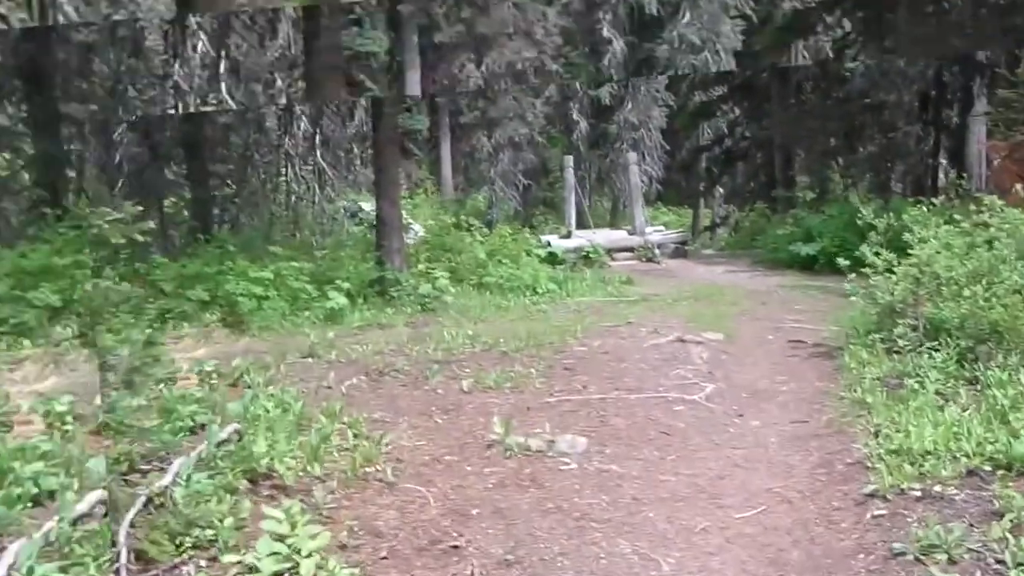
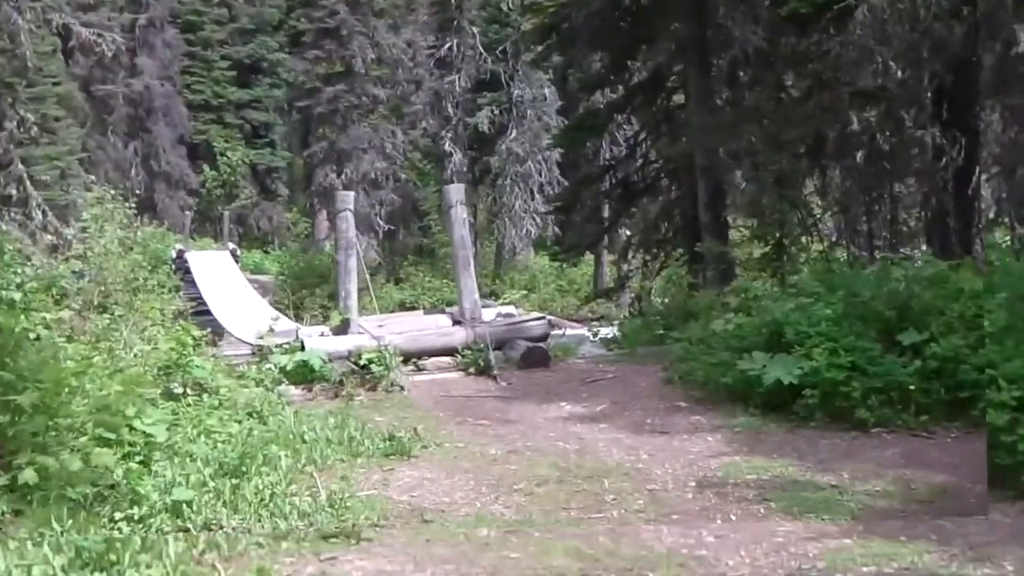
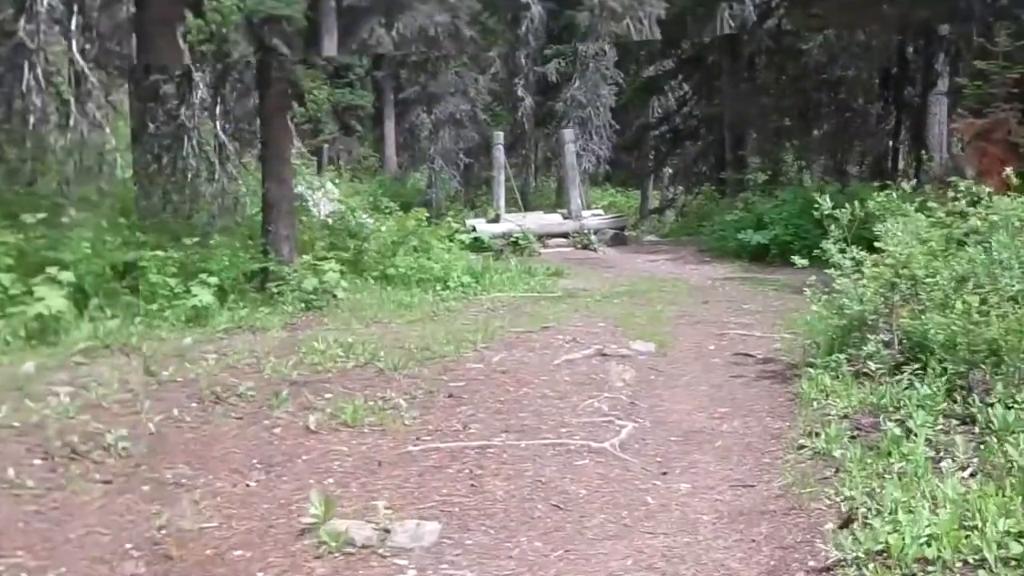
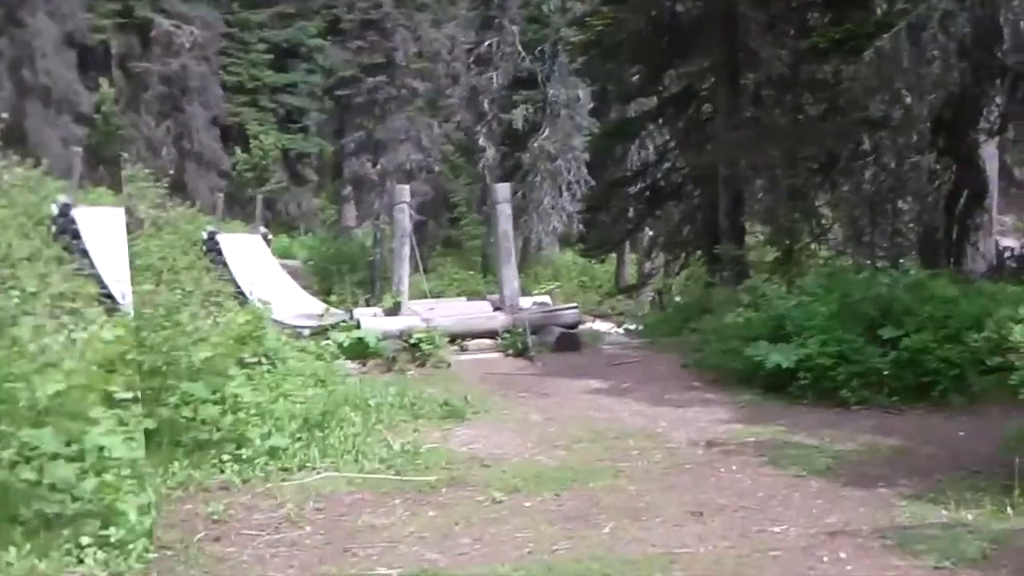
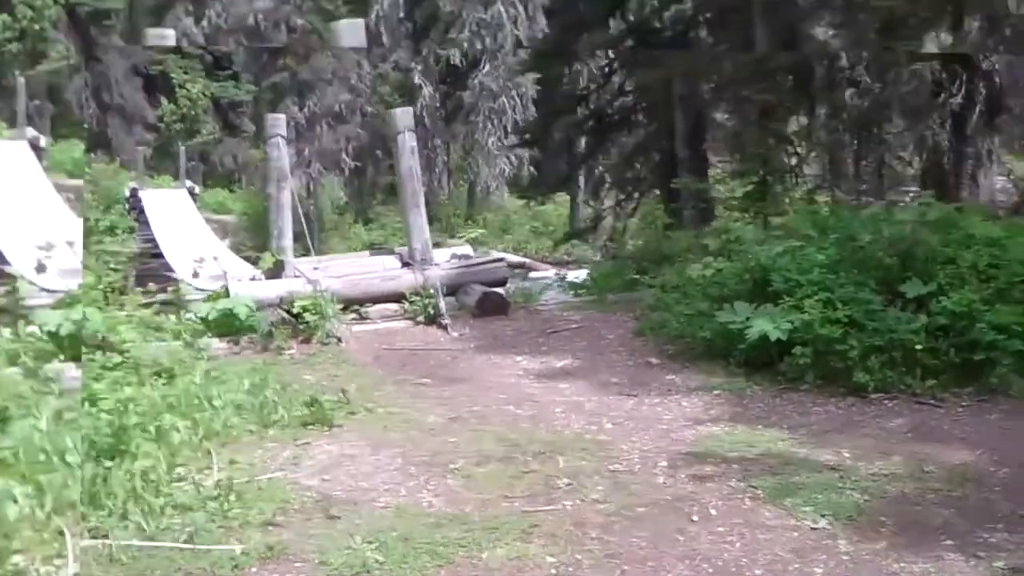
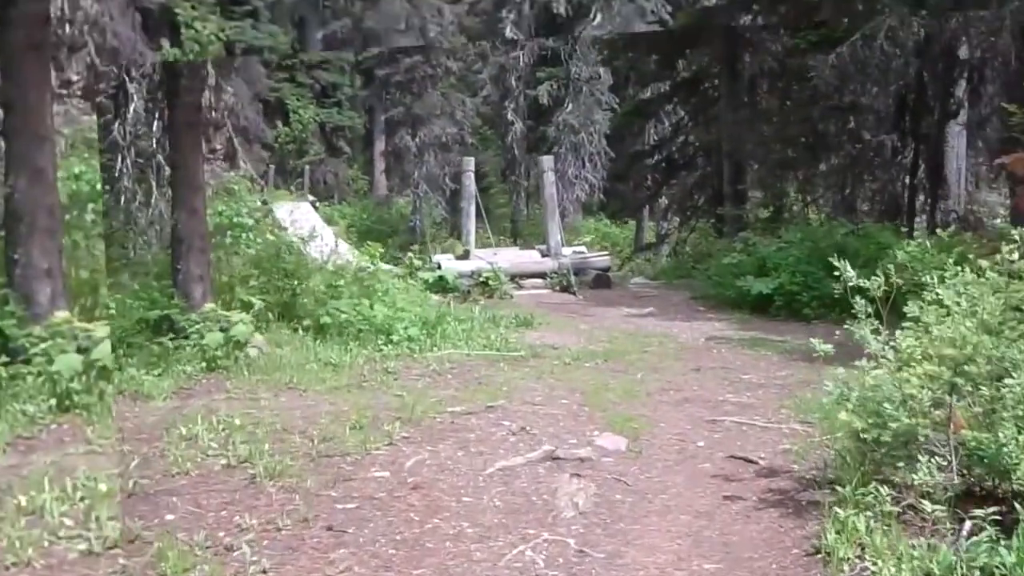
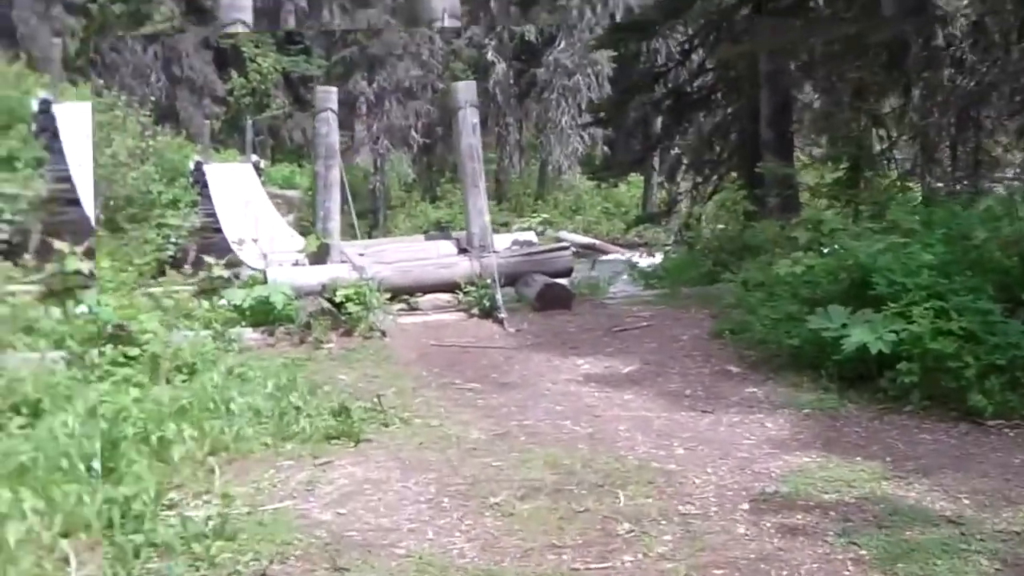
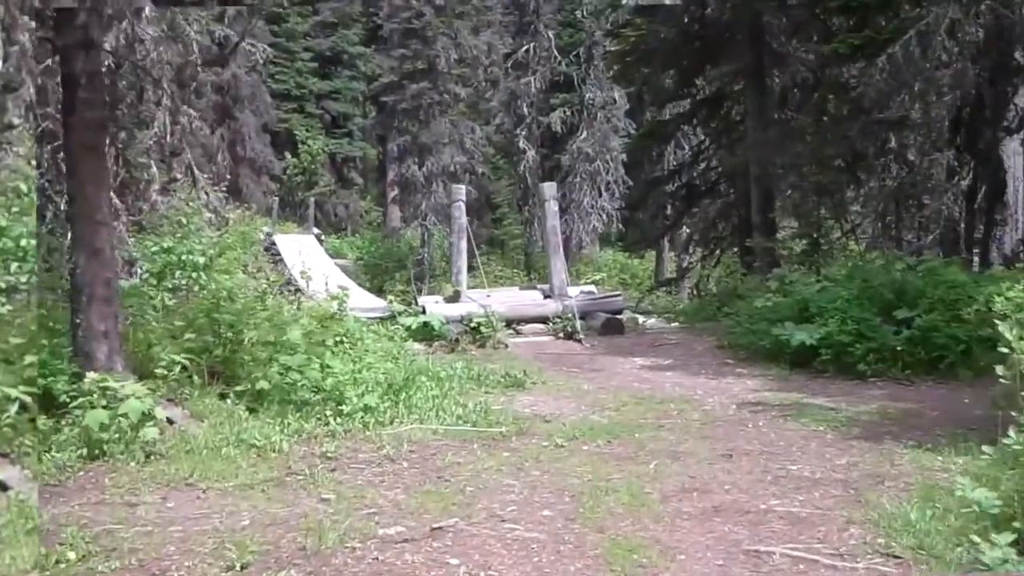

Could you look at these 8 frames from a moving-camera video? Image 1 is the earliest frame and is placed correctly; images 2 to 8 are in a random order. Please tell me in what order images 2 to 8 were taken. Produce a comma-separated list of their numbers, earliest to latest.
3, 6, 8, 4, 2, 5, 7
